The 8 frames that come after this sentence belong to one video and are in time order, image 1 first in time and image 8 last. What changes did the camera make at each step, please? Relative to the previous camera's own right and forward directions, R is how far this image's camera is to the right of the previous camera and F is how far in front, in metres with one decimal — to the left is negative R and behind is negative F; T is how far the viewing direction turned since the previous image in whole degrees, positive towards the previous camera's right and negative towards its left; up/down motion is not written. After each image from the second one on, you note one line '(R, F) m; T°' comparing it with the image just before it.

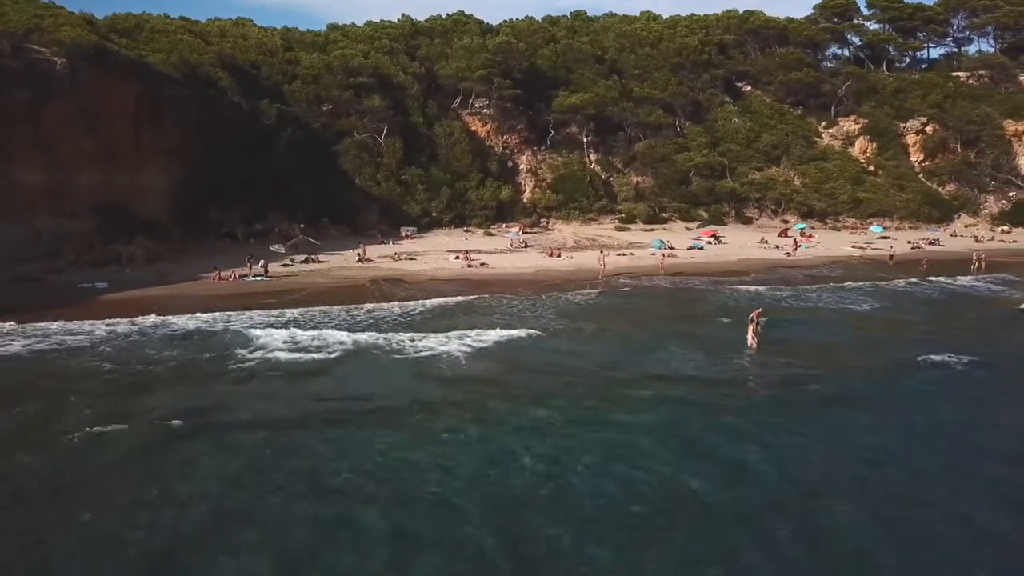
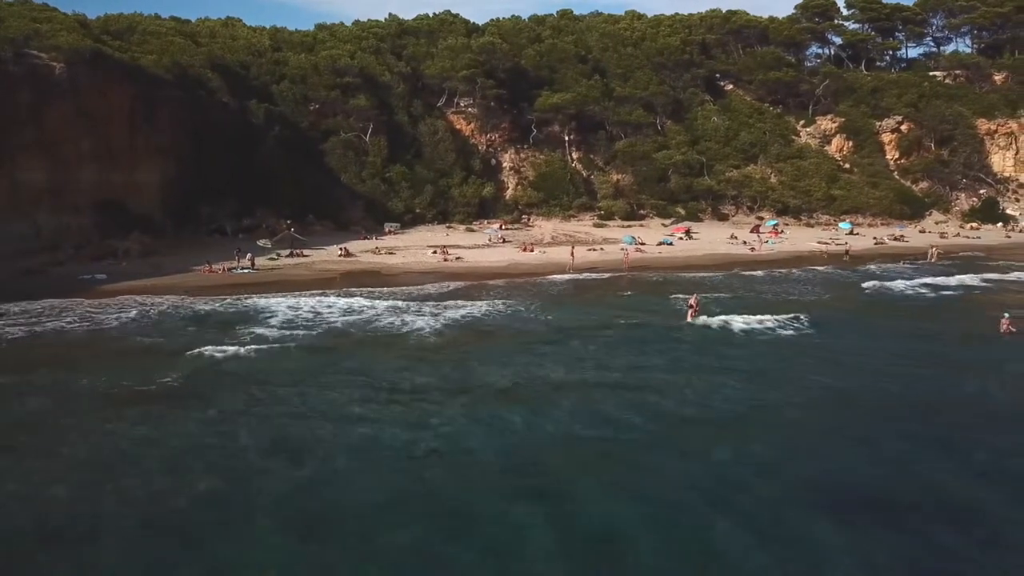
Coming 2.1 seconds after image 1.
(+0.5, -1.3) m; +1°
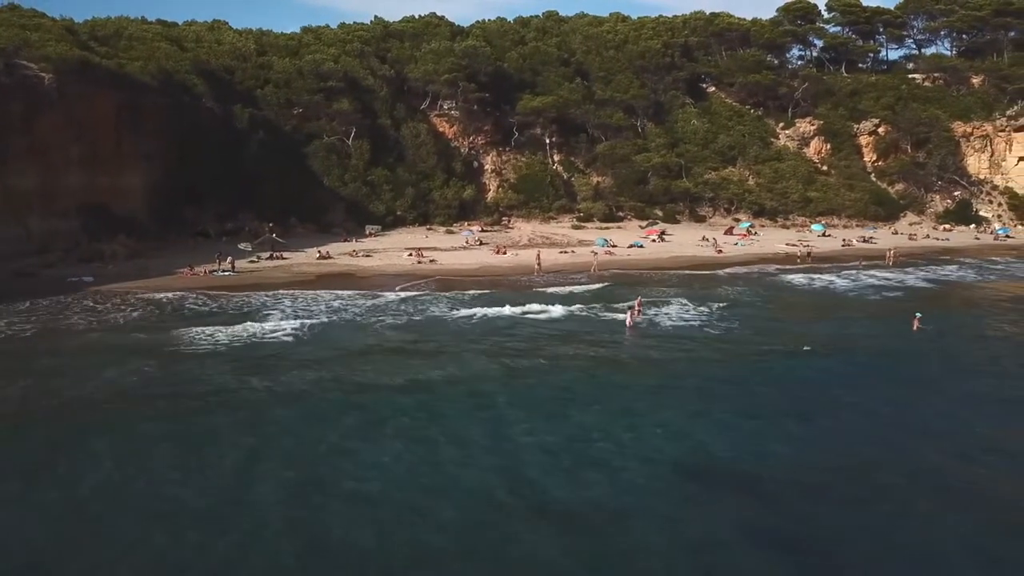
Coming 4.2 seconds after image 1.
(+0.7, -0.9) m; +1°
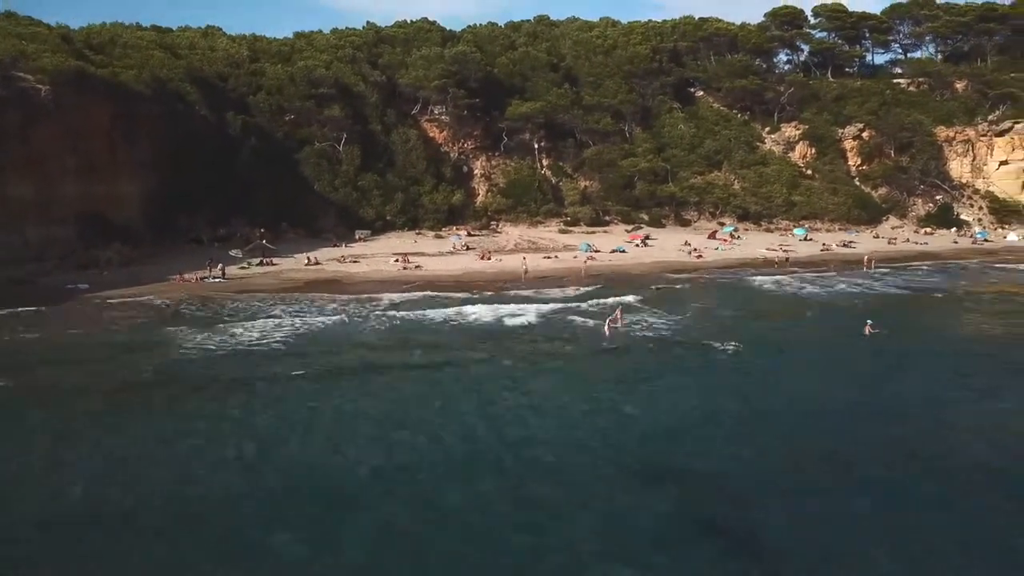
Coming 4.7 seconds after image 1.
(+0.3, -0.8) m; 0°
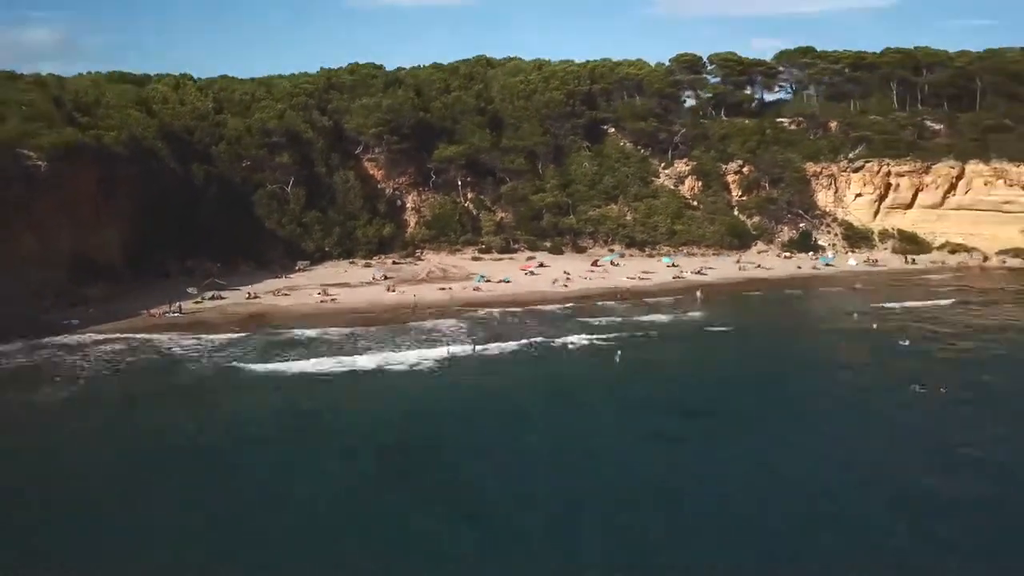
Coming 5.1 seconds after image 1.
(+4.1, -8.7) m; +1°
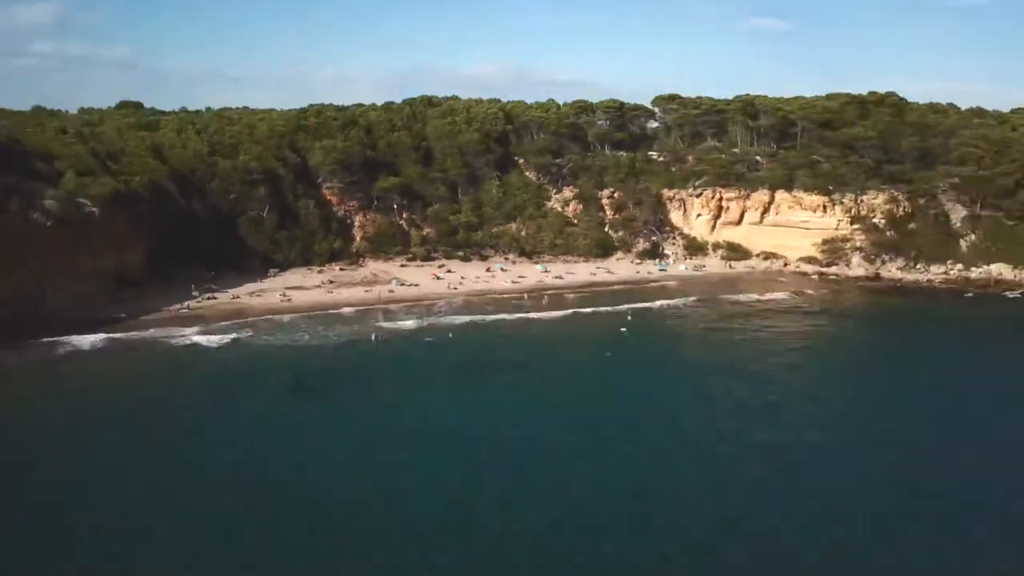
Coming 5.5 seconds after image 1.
(+7.4, -19.3) m; 0°
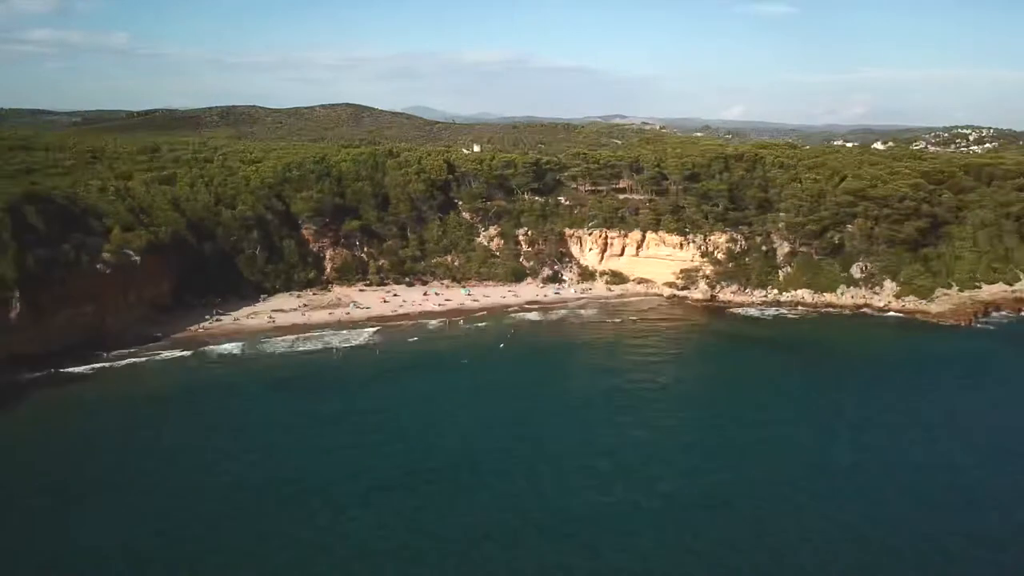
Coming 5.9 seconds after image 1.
(+8.7, -24.2) m; 0°
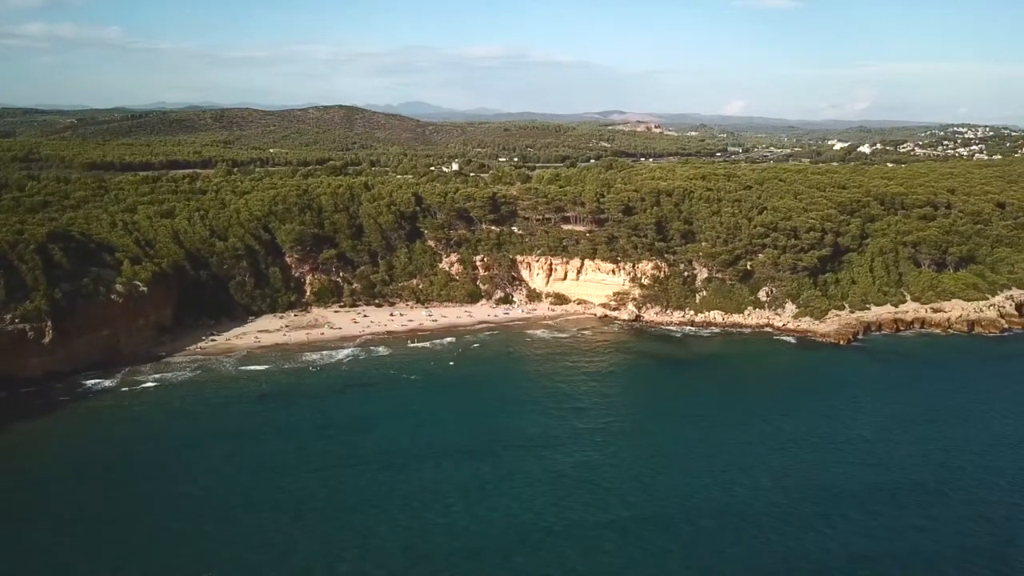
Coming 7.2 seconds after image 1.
(+6.5, -15.5) m; 0°
